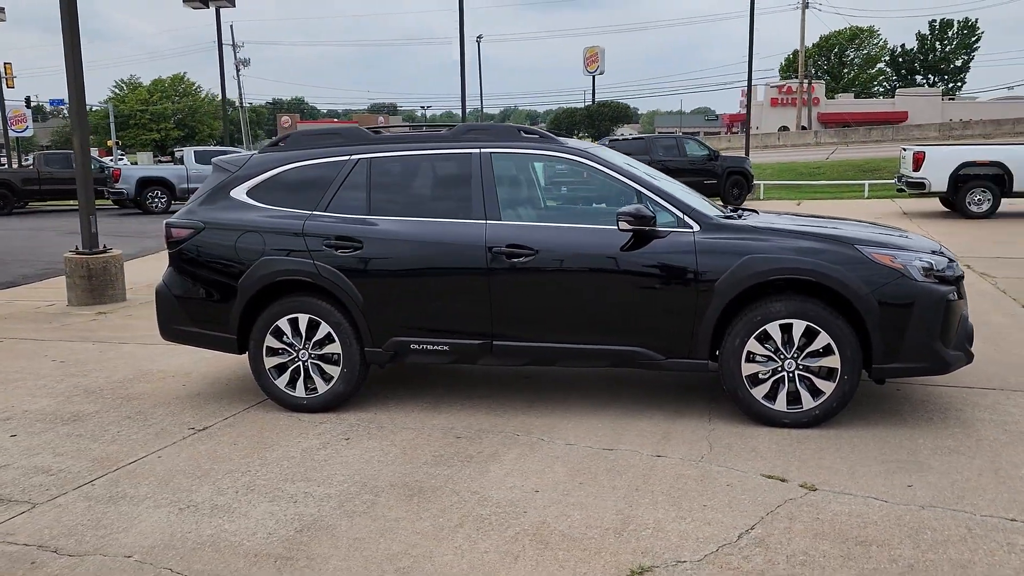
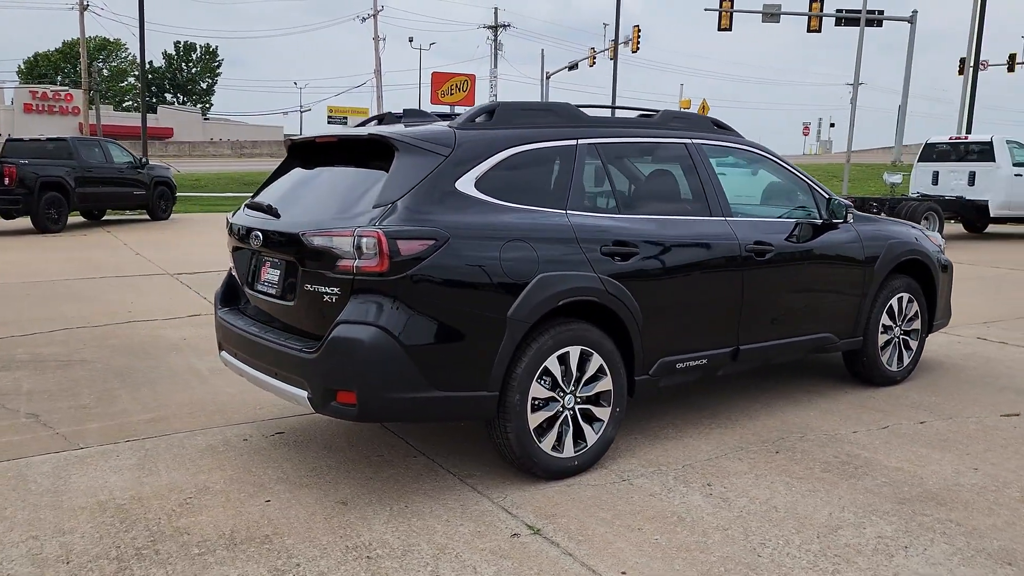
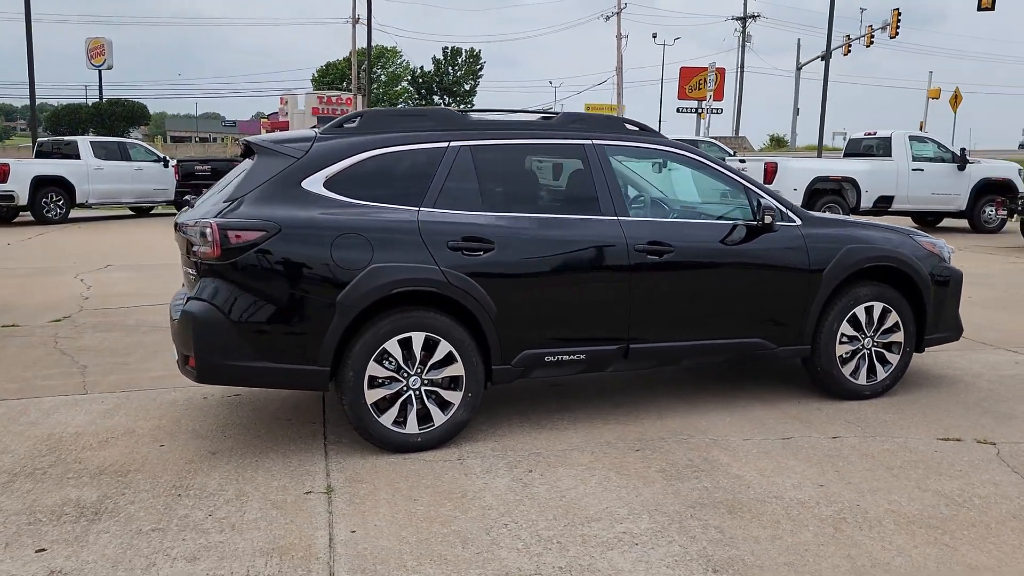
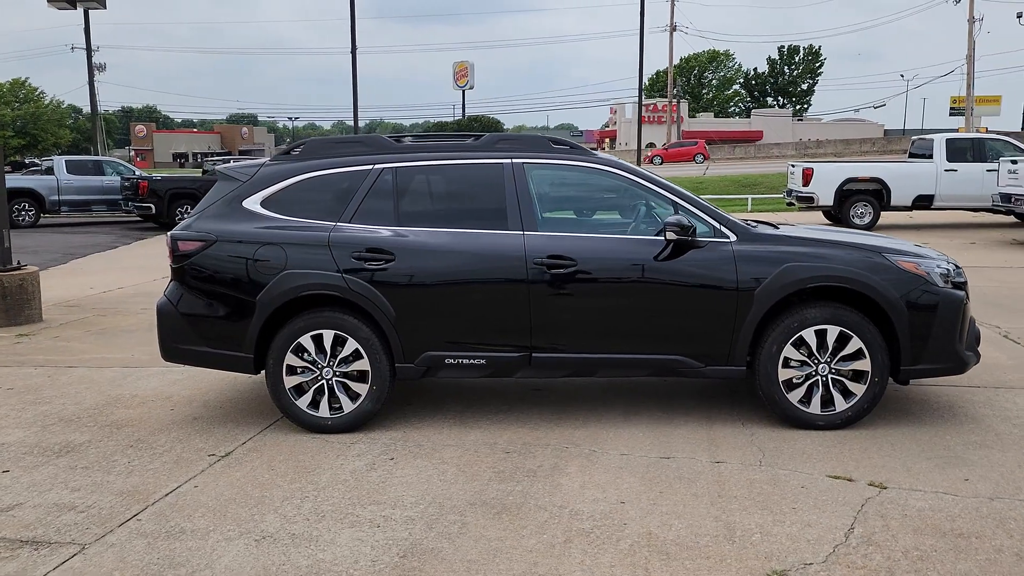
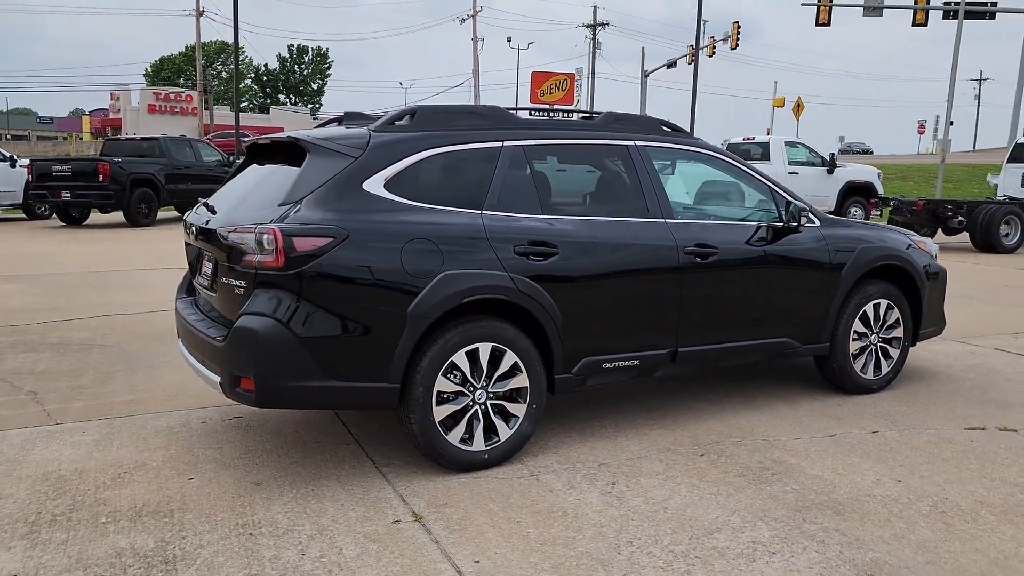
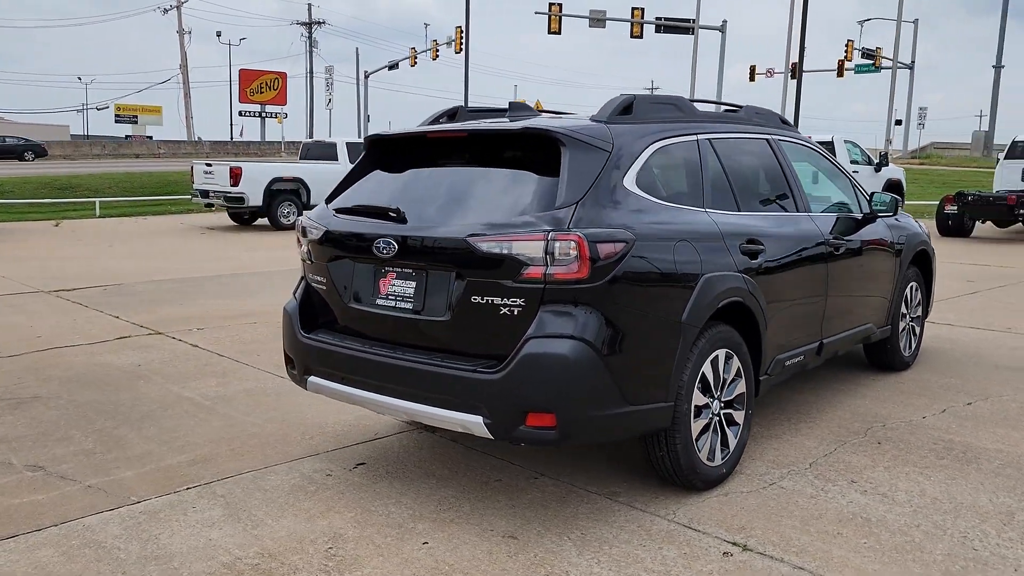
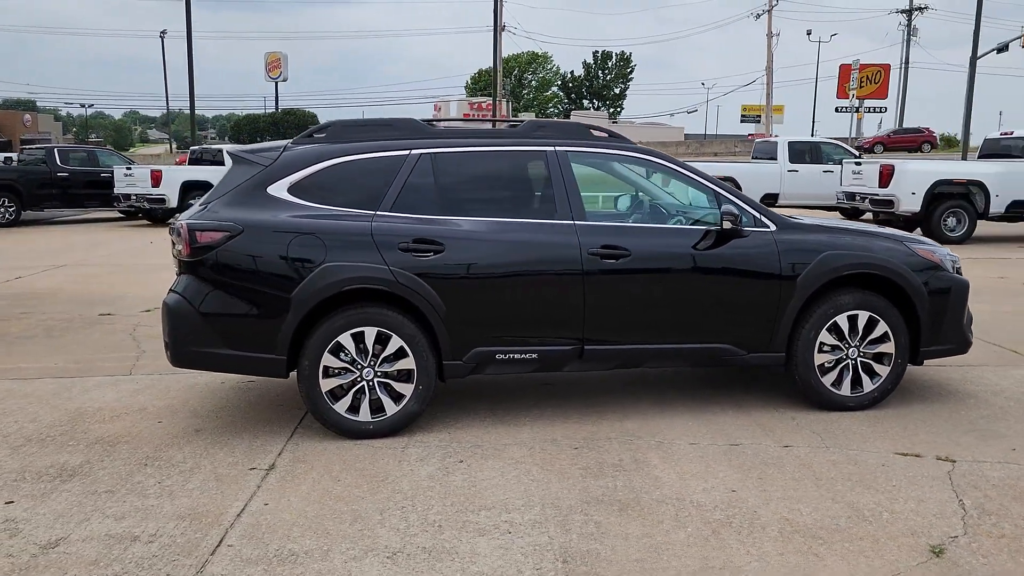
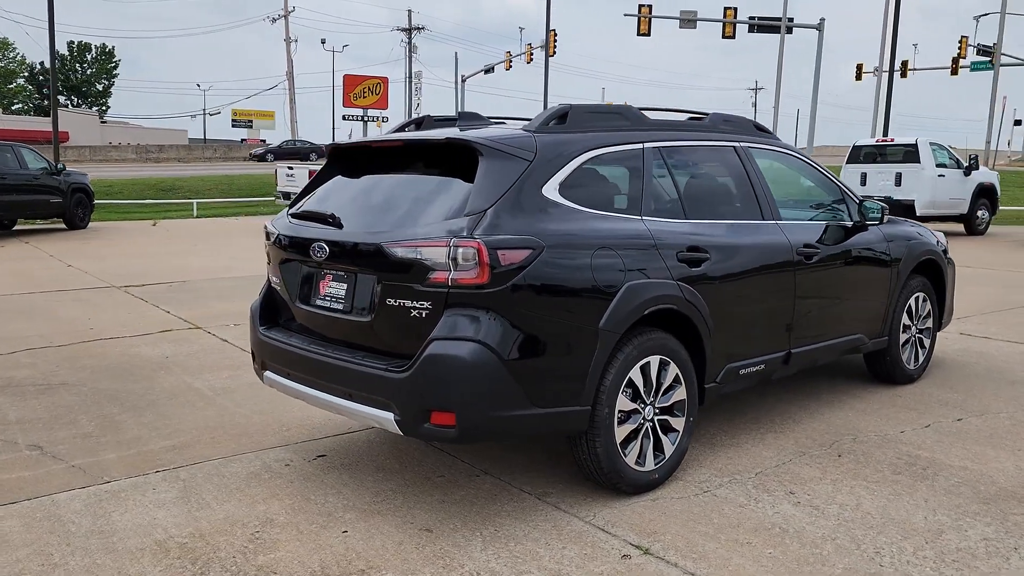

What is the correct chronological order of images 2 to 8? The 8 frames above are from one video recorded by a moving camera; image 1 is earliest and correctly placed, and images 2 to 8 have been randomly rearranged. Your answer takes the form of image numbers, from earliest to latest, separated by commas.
4, 7, 3, 5, 2, 8, 6
